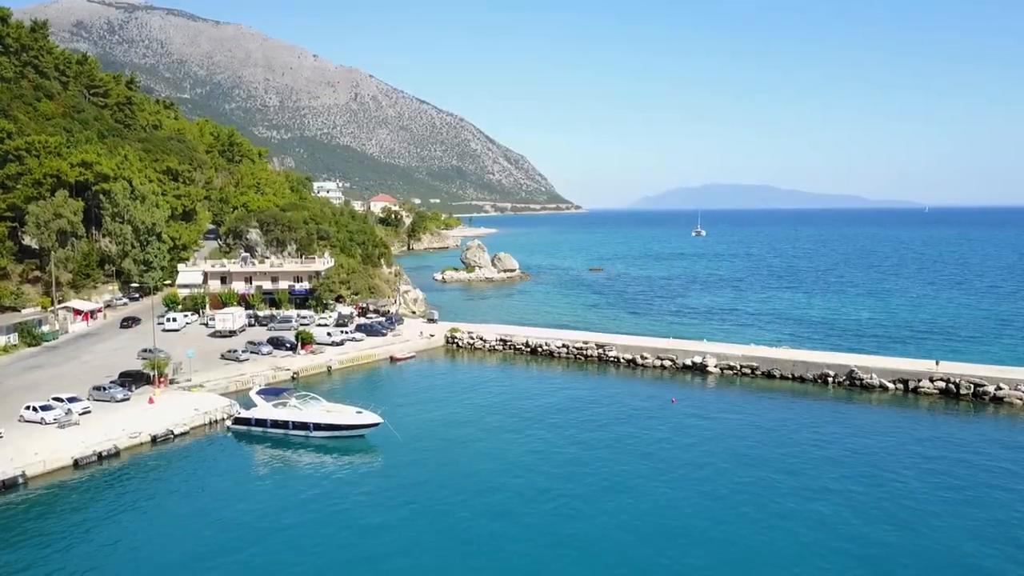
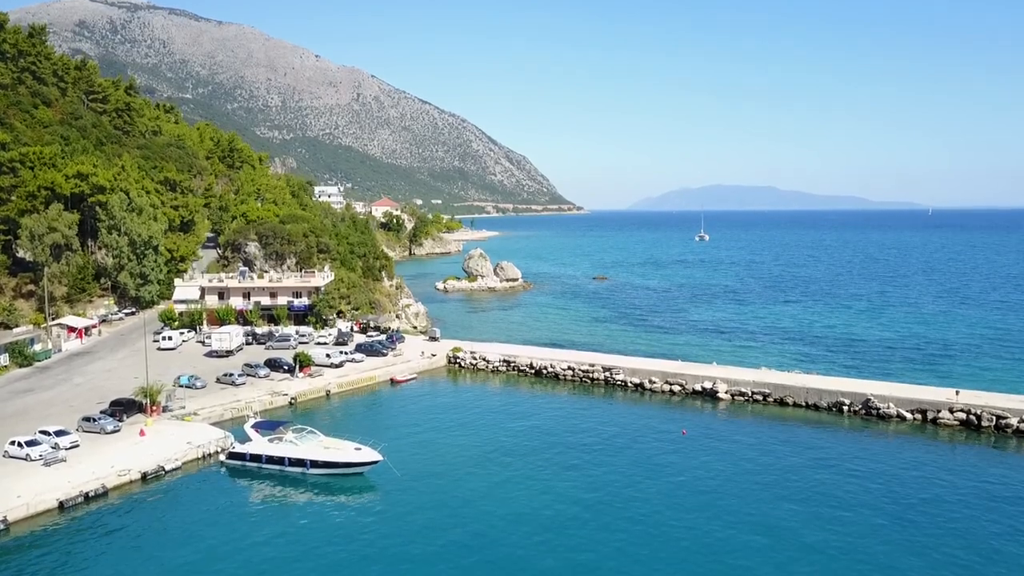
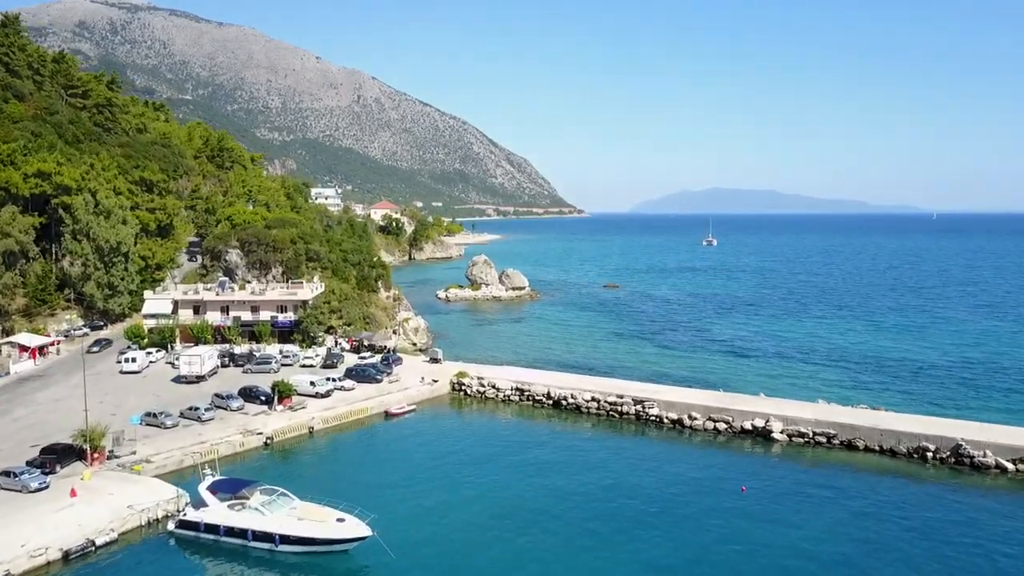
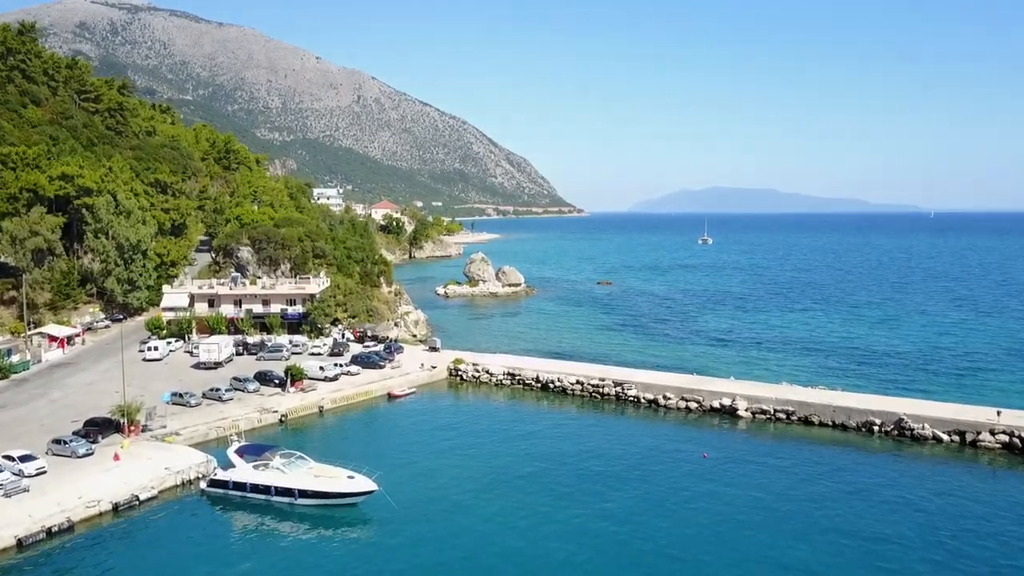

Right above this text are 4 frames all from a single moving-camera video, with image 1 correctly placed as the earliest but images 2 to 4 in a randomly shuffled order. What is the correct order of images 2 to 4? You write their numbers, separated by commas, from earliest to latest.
2, 4, 3
